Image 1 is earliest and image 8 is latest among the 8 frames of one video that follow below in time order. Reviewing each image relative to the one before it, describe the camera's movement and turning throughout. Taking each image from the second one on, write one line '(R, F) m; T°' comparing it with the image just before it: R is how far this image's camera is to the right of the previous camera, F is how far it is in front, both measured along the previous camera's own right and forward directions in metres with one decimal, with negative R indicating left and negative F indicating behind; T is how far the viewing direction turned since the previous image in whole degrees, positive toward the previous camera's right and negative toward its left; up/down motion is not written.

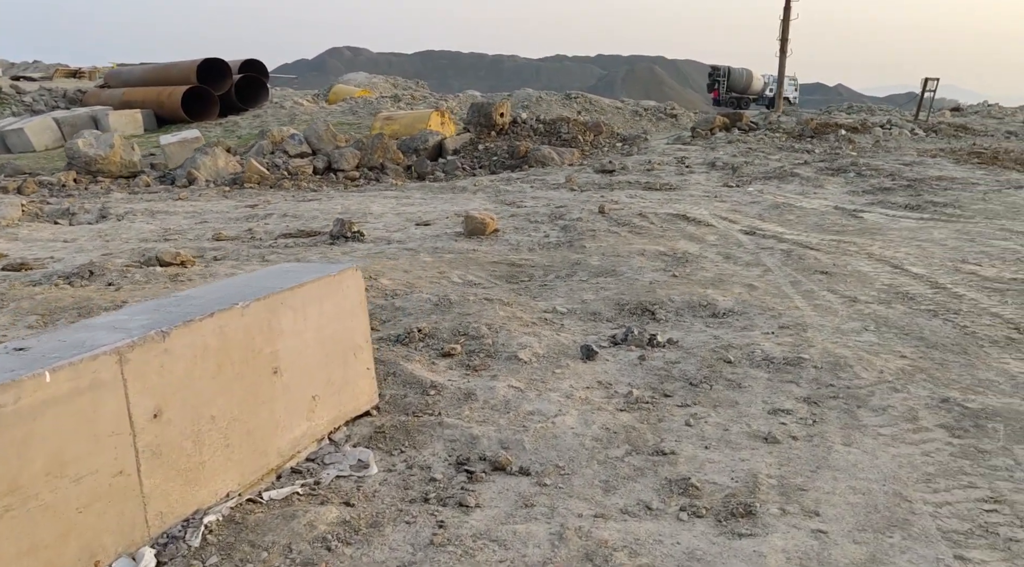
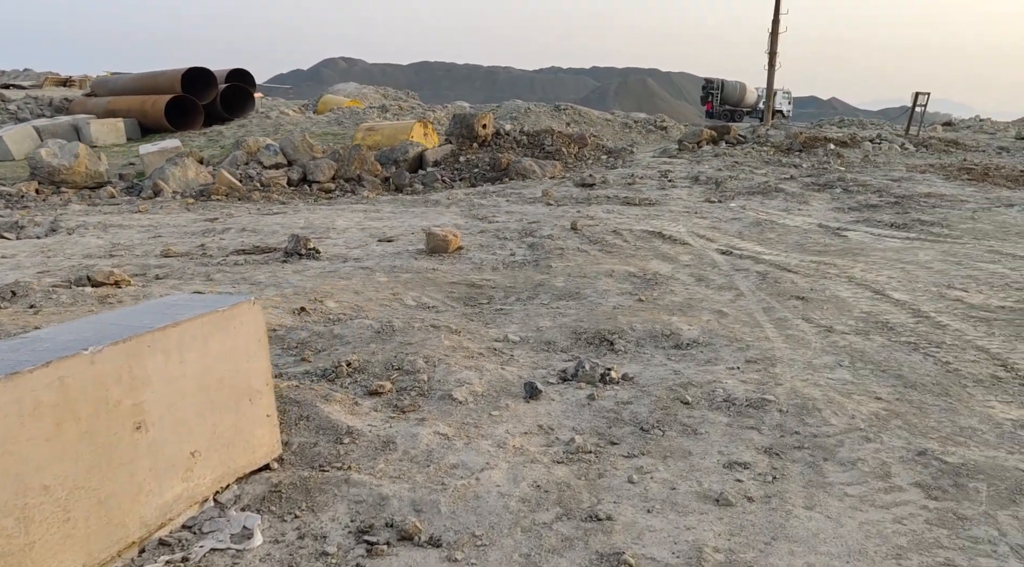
(+0.2, +0.4) m; 0°
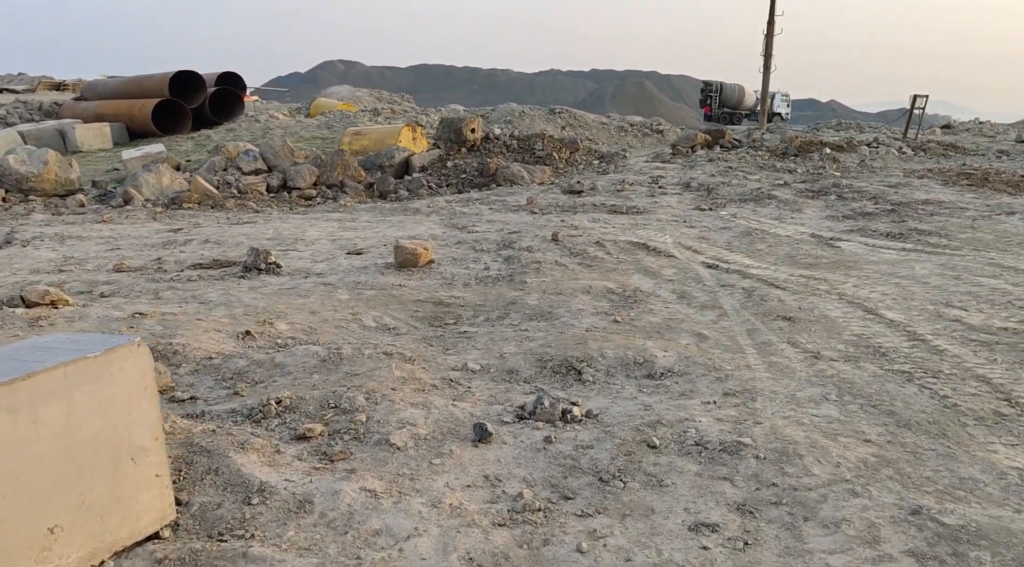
(+0.2, +0.4) m; 0°
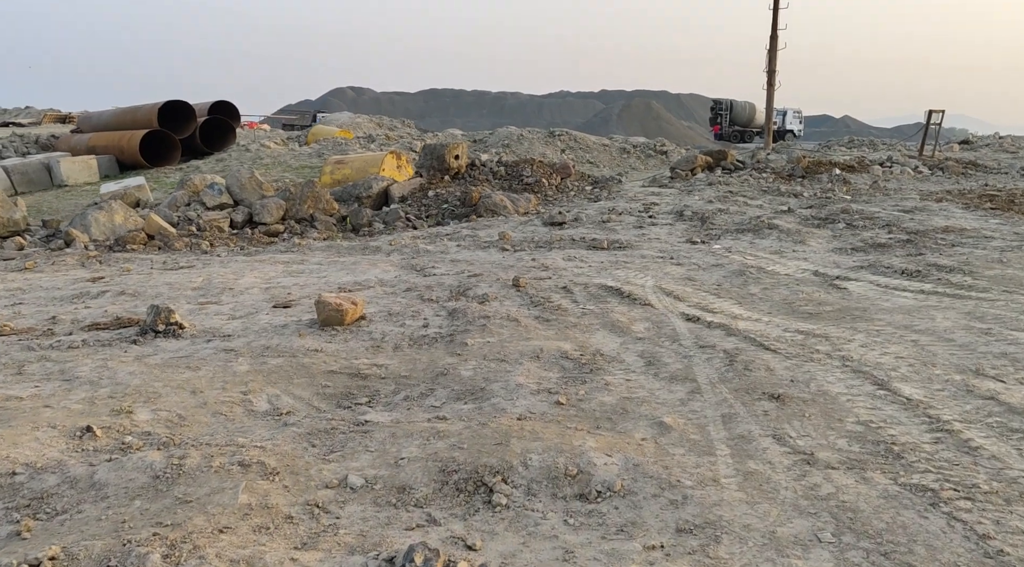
(+0.4, +1.0) m; -1°
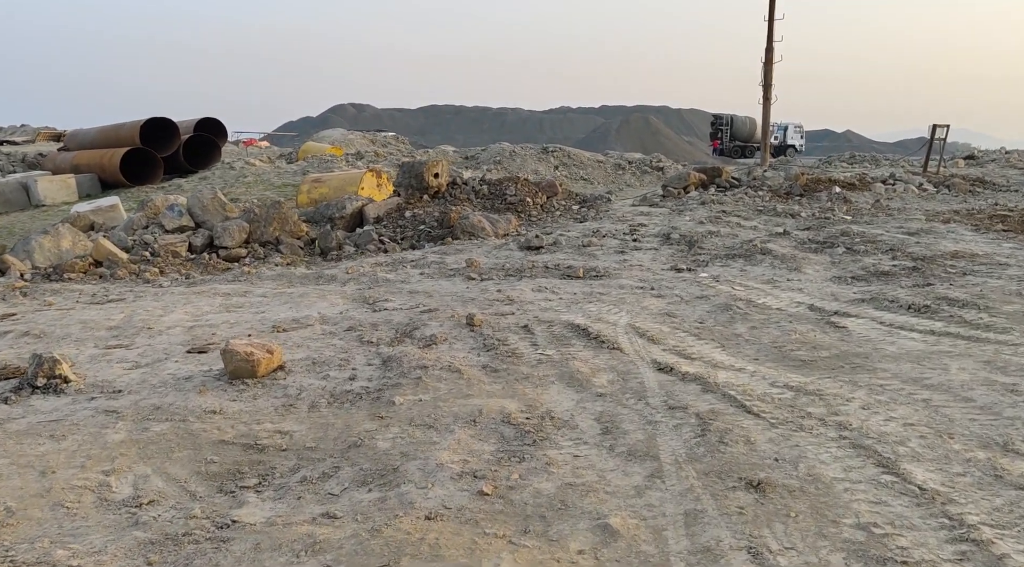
(+0.3, +0.8) m; 0°
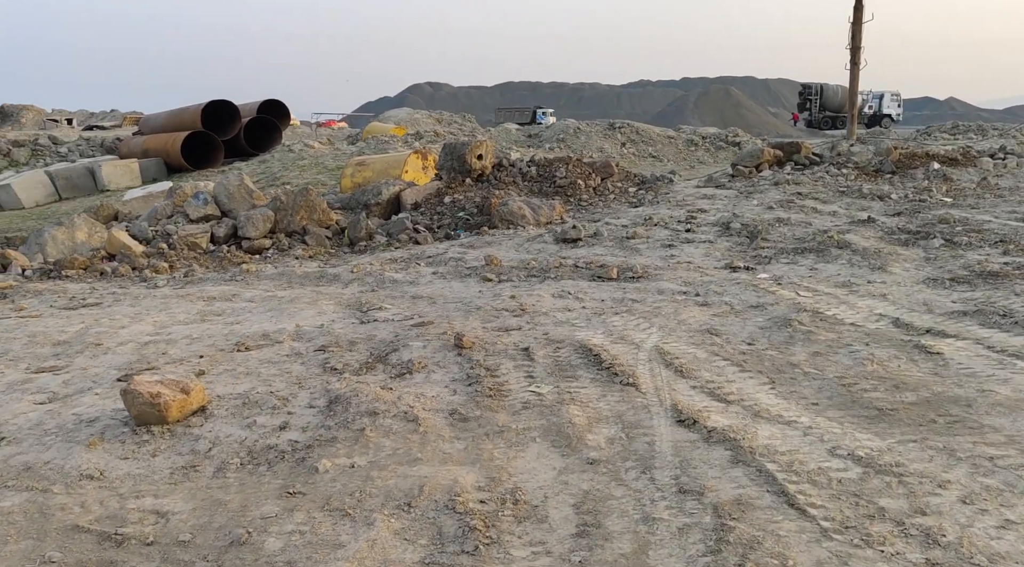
(+0.4, +1.1) m; -5°
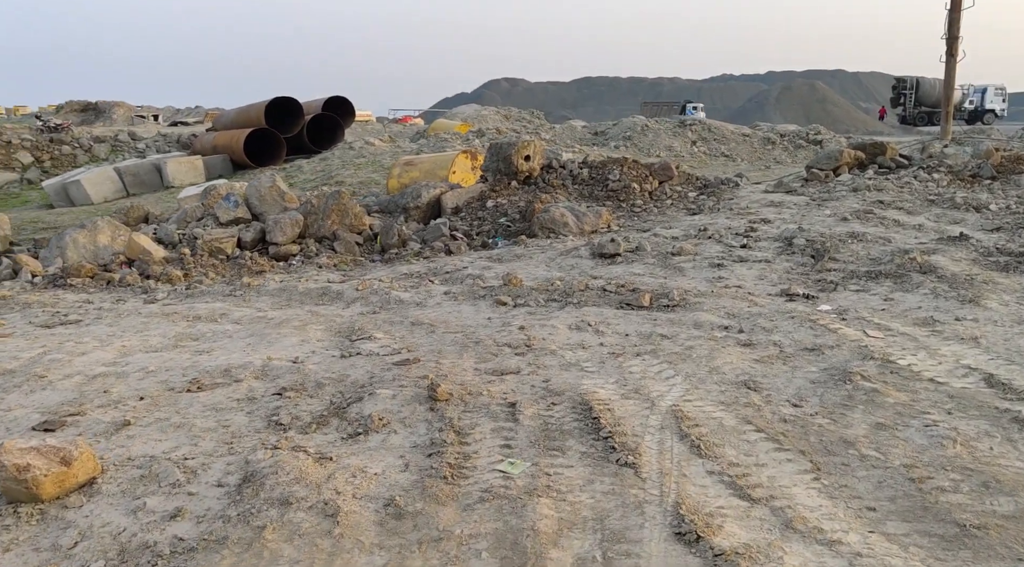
(+0.4, +0.9) m; -5°
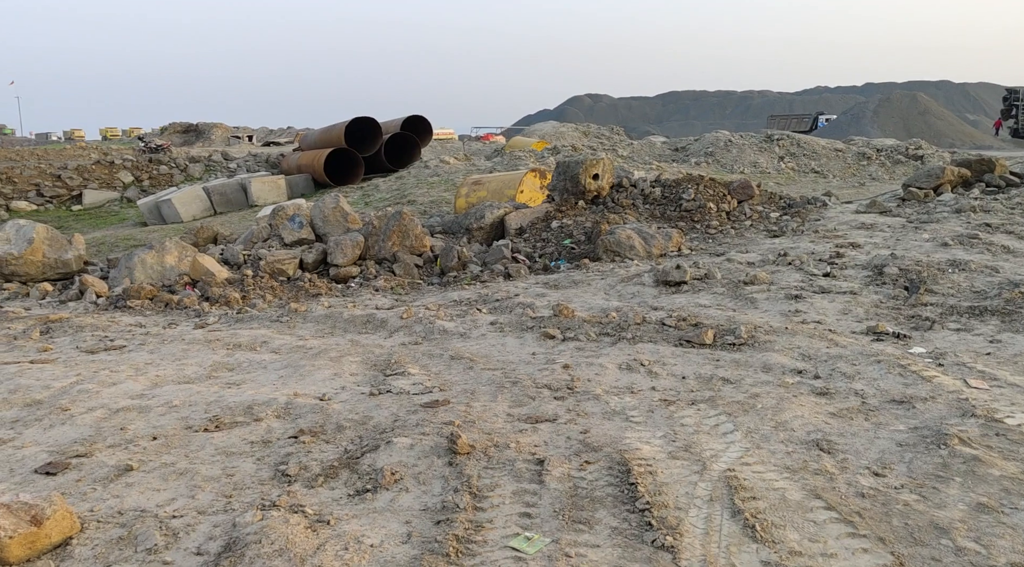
(+0.2, +0.4) m; -6°
